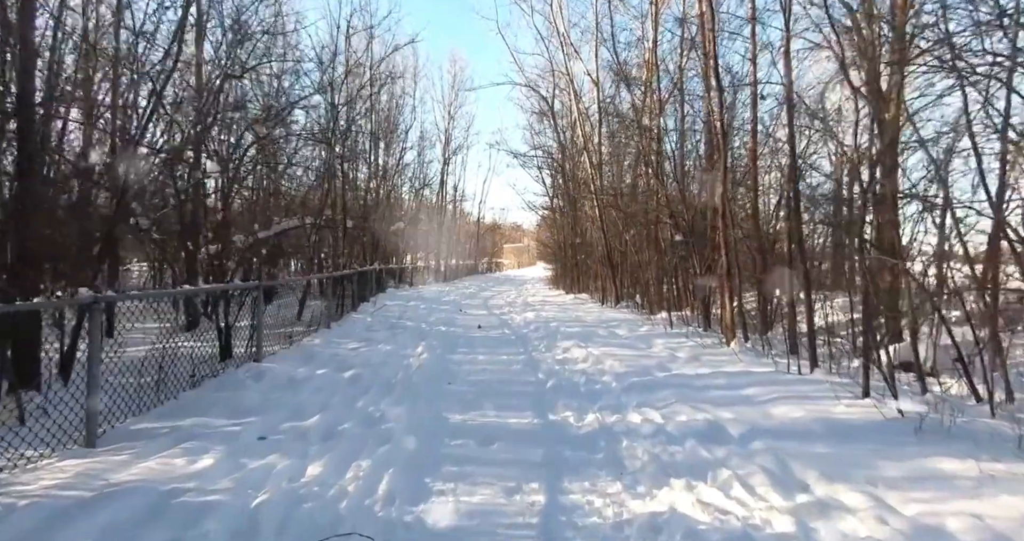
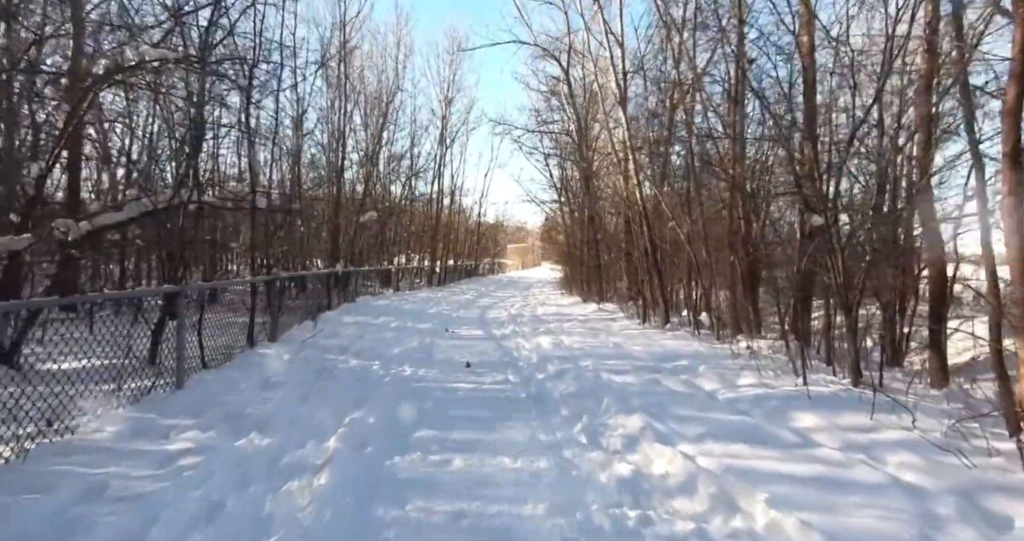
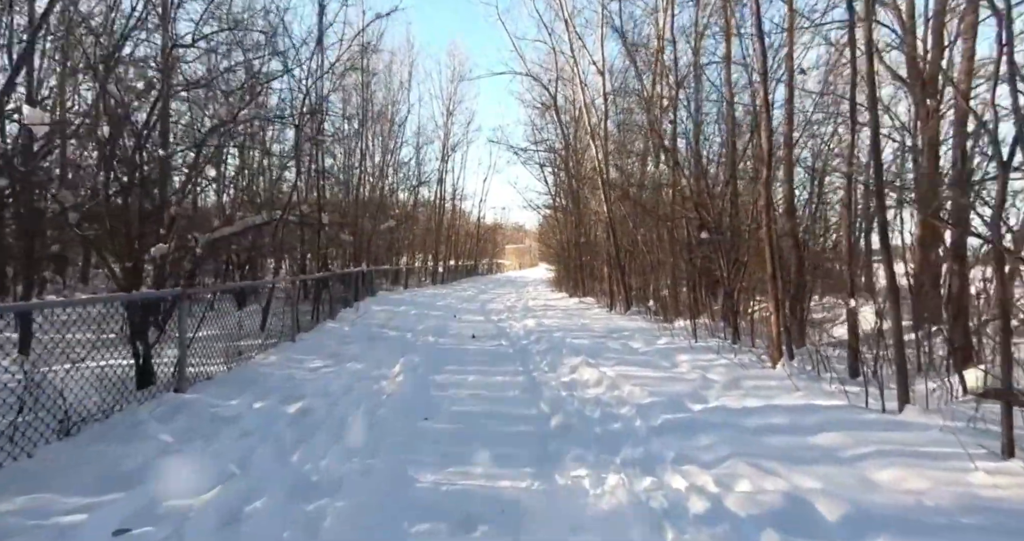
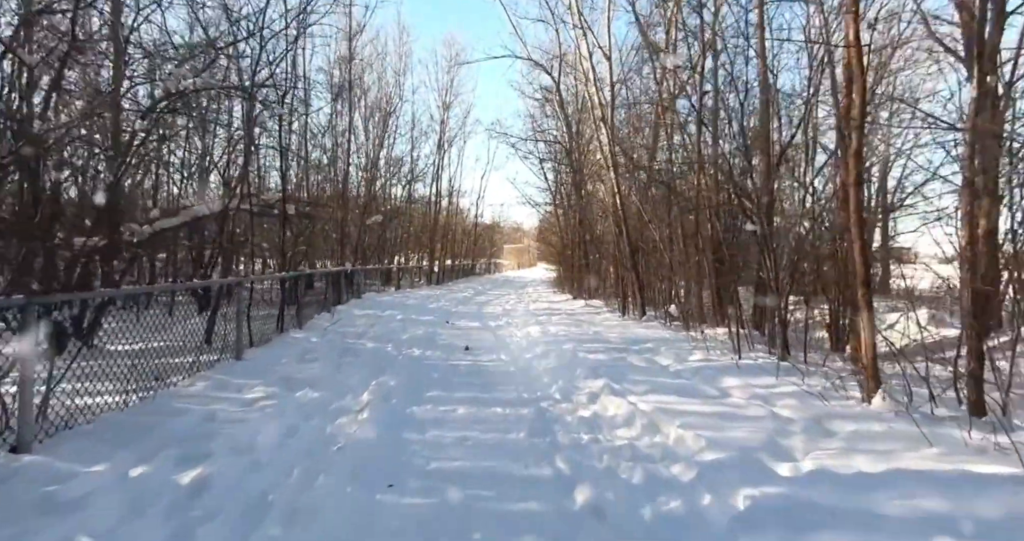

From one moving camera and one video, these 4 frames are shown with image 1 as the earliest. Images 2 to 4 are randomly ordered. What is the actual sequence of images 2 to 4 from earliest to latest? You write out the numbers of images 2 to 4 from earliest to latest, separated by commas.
3, 4, 2
